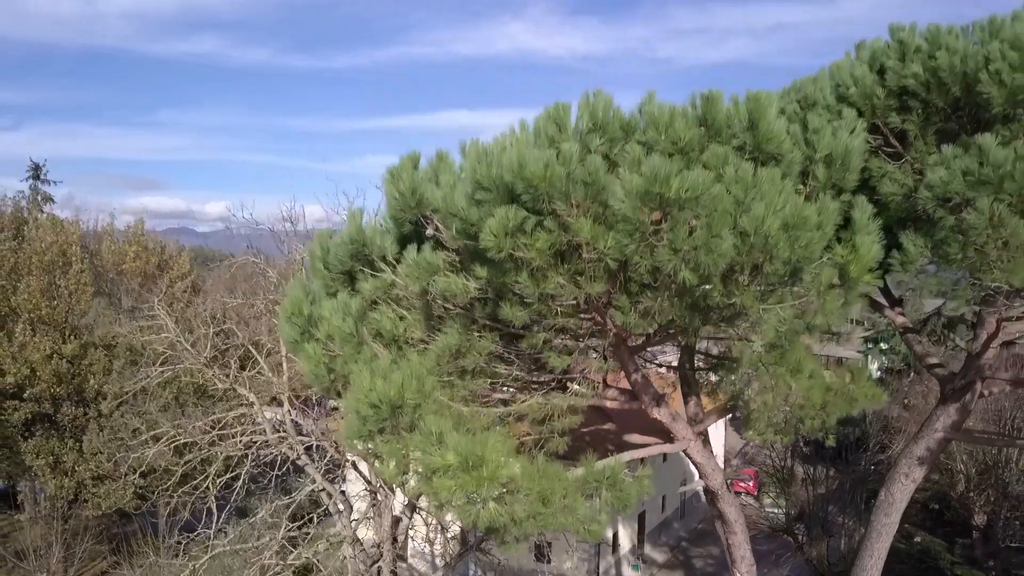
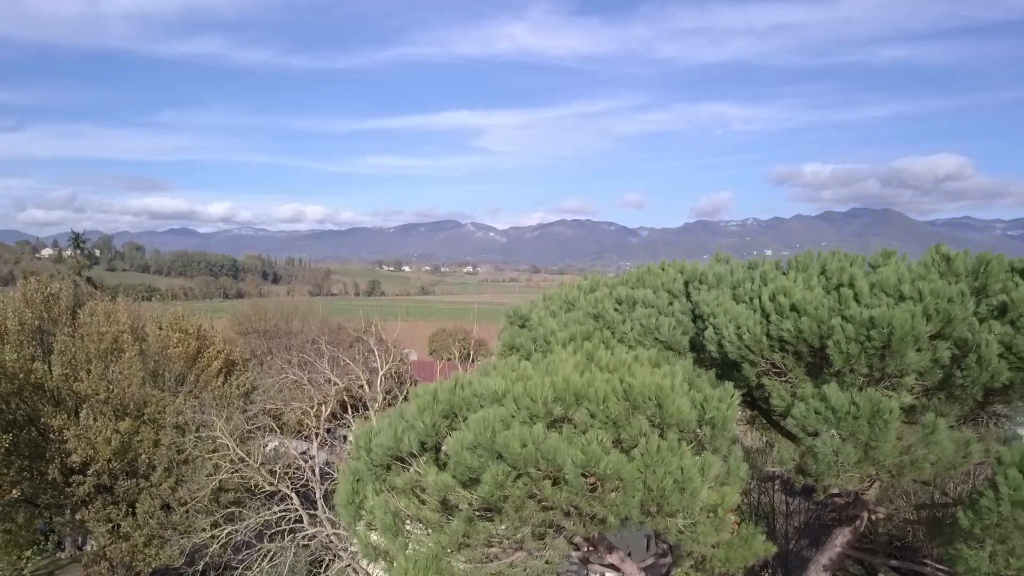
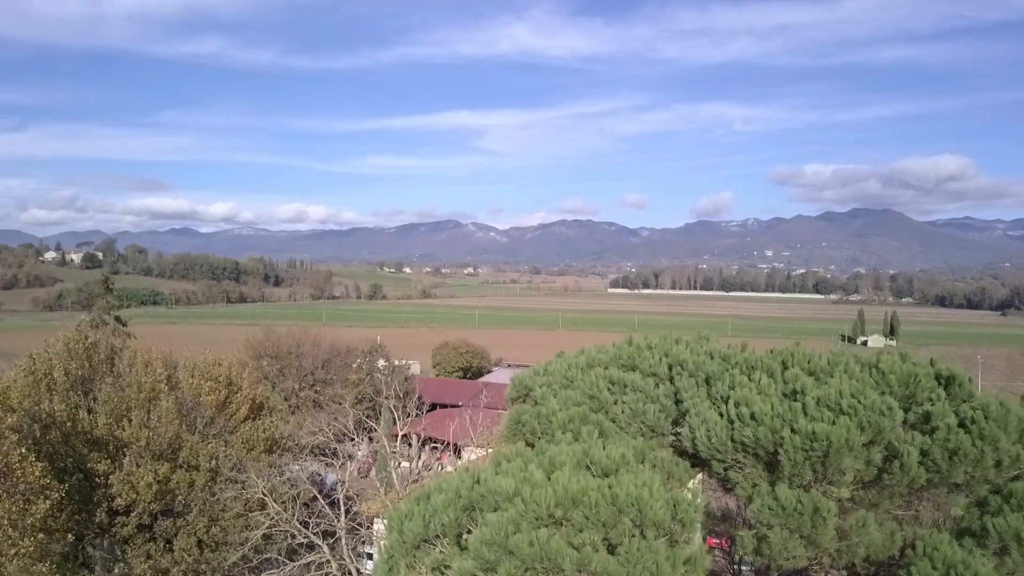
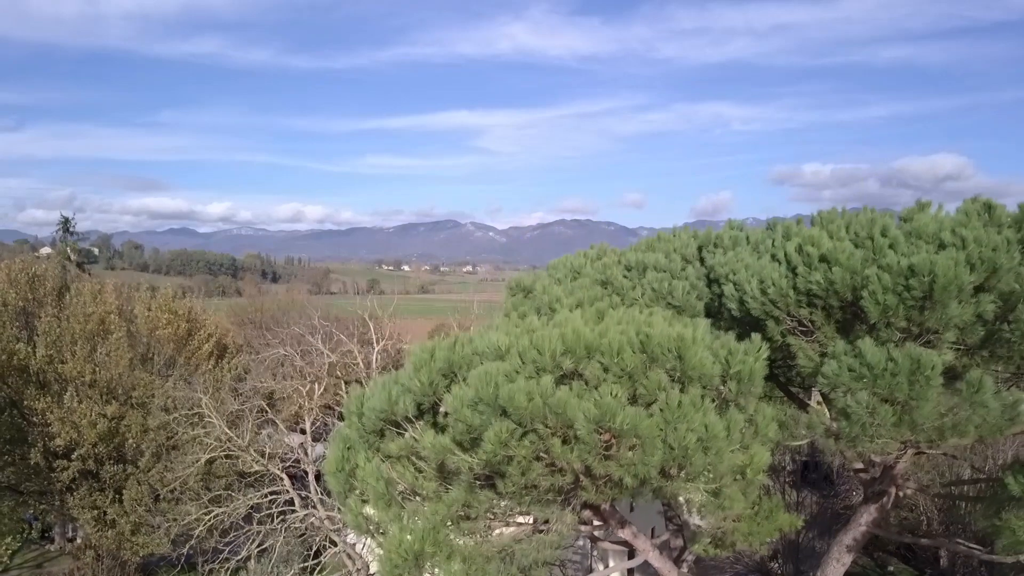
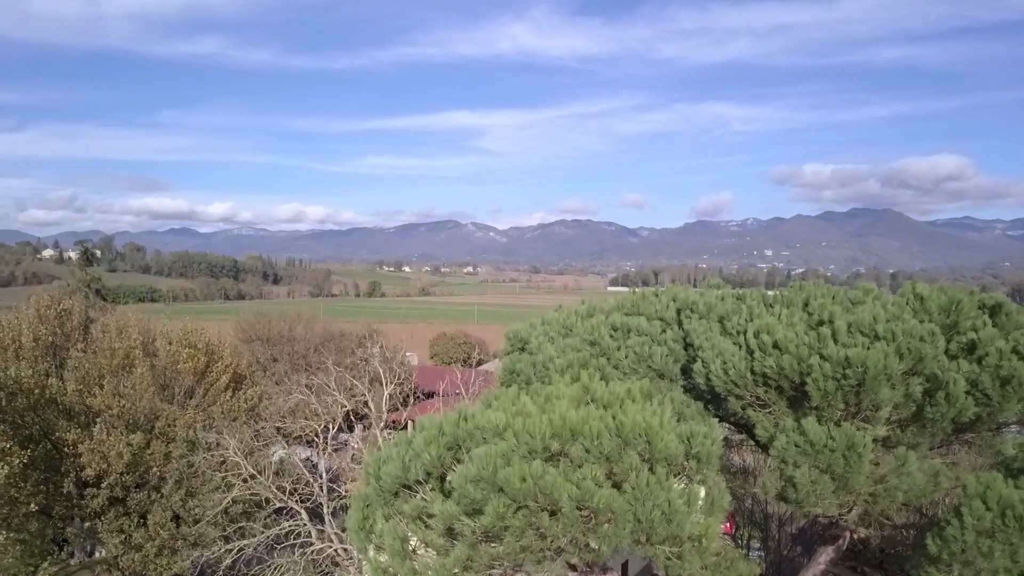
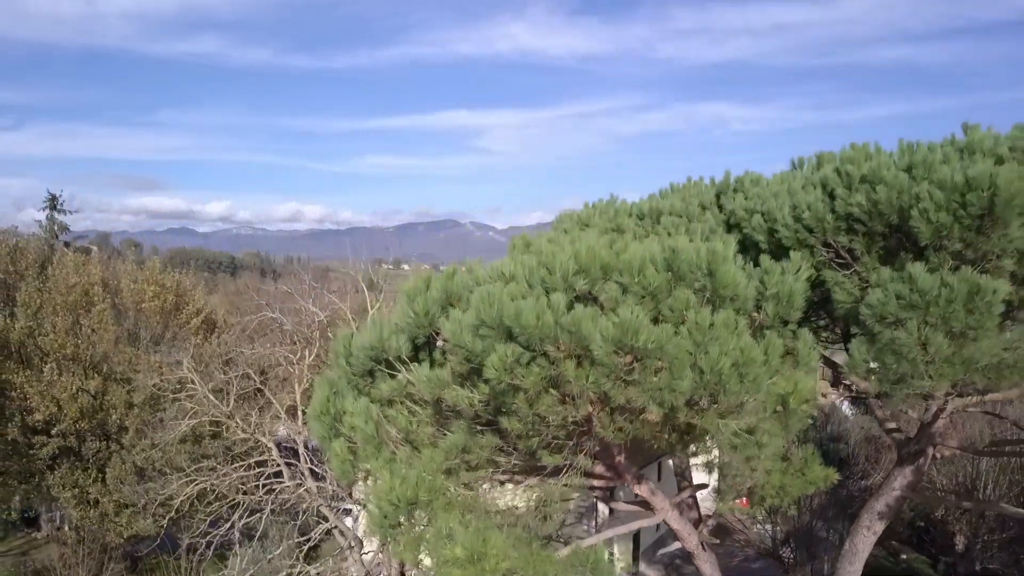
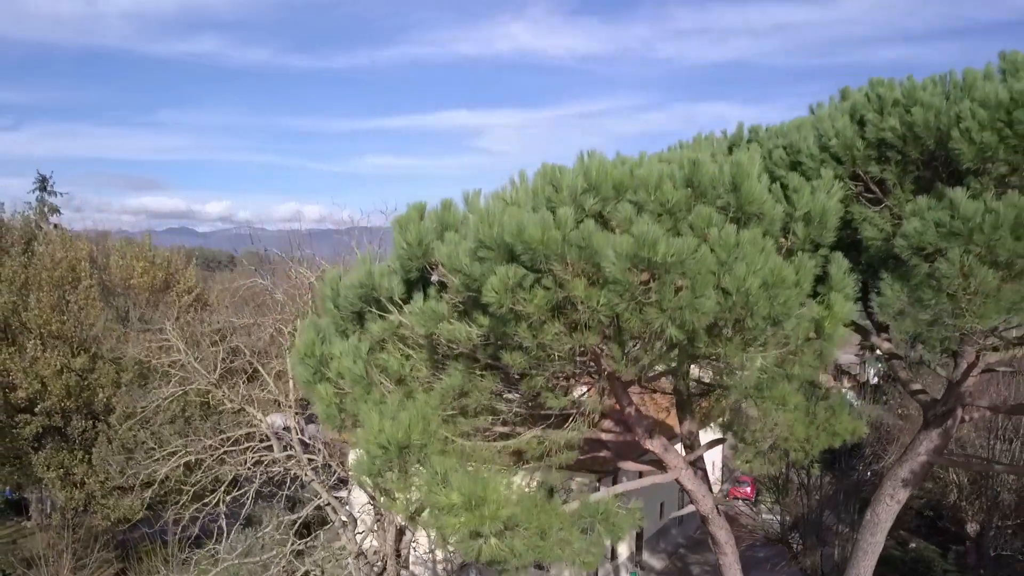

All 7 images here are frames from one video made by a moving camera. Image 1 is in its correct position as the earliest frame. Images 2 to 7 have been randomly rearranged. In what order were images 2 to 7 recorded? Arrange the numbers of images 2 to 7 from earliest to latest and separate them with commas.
7, 6, 4, 2, 5, 3
